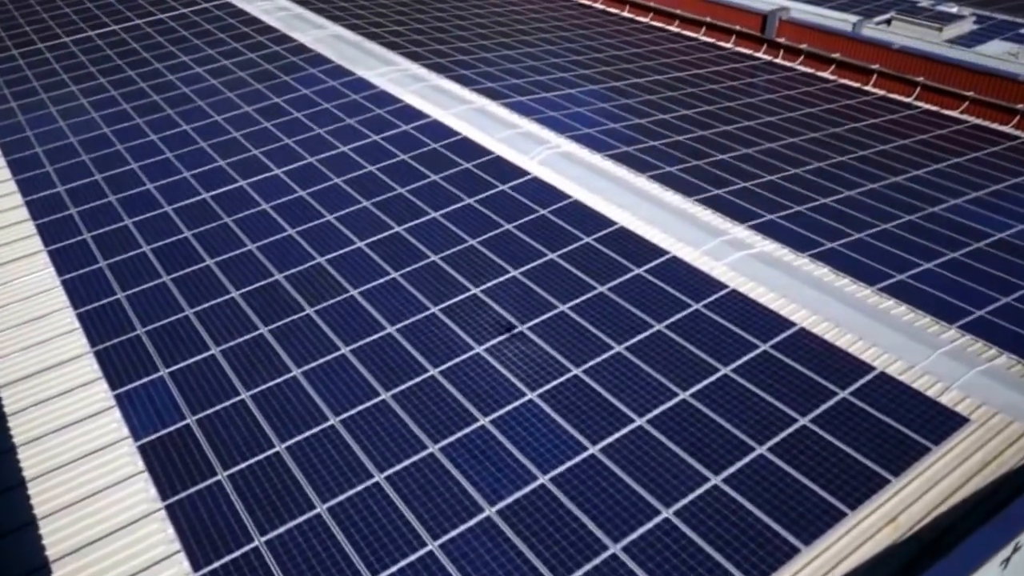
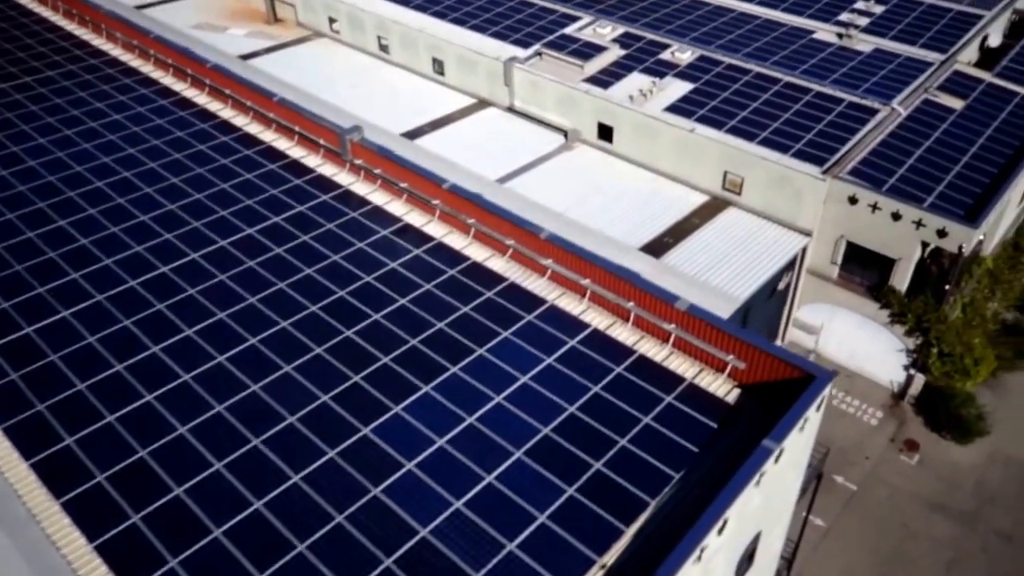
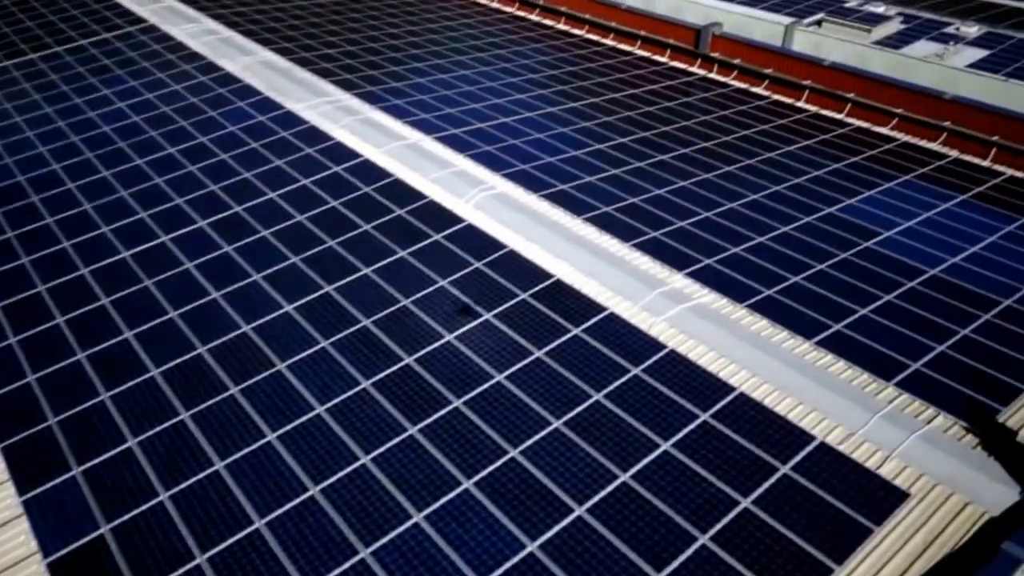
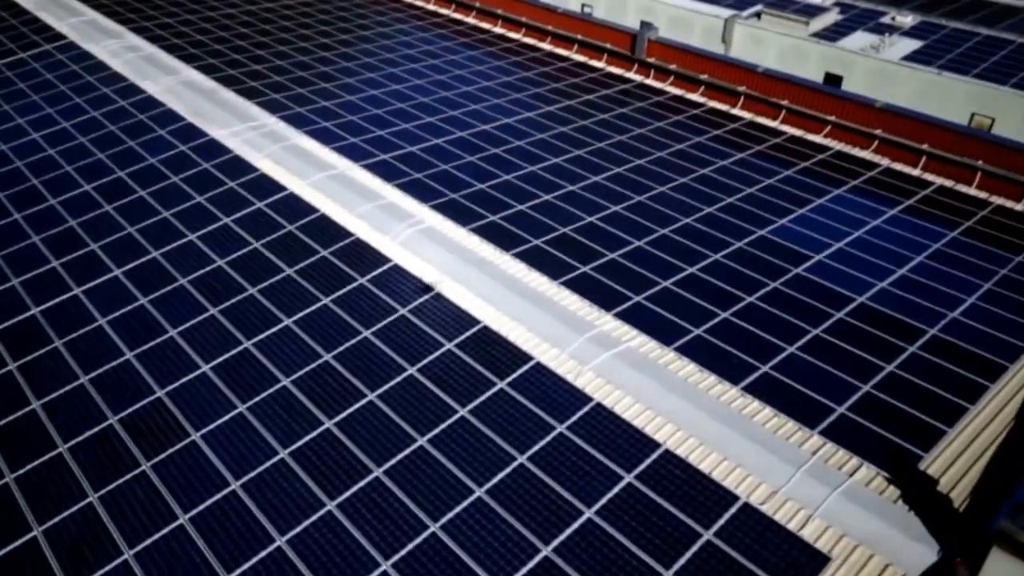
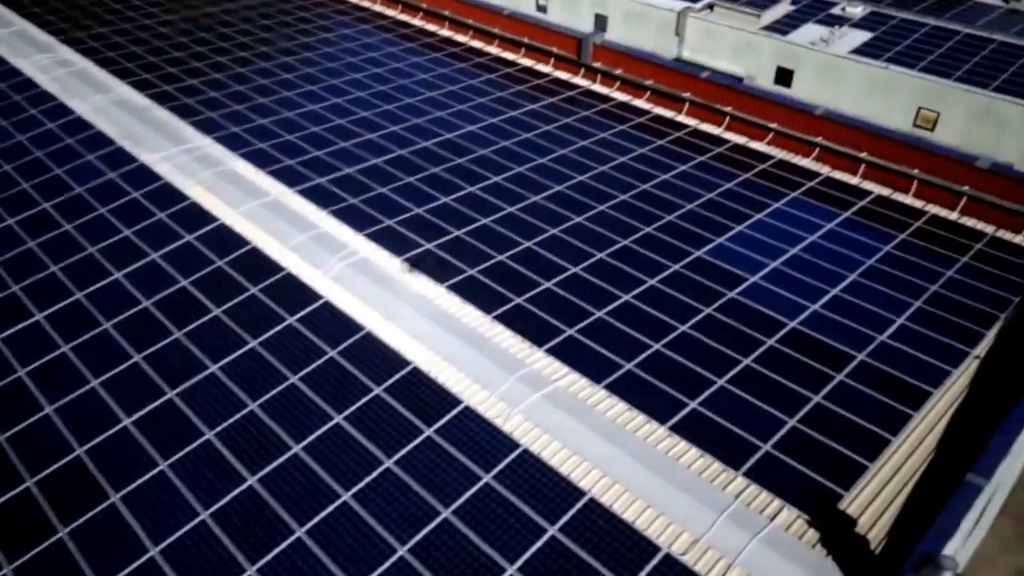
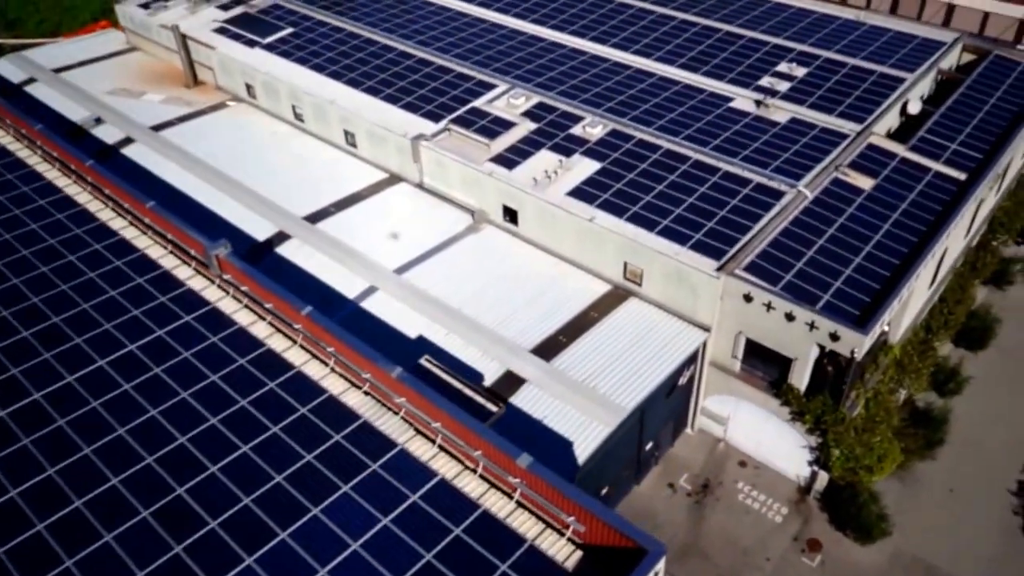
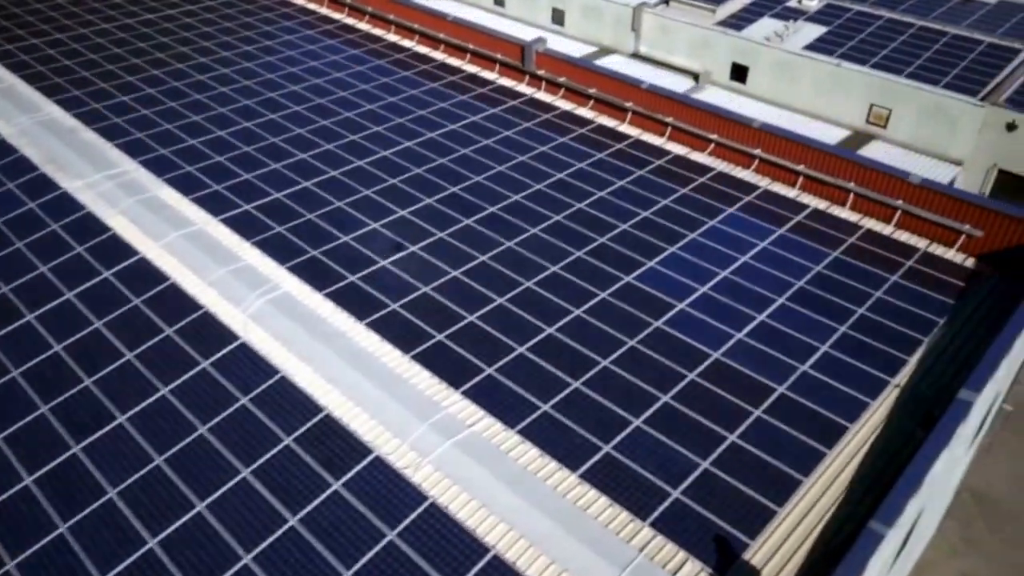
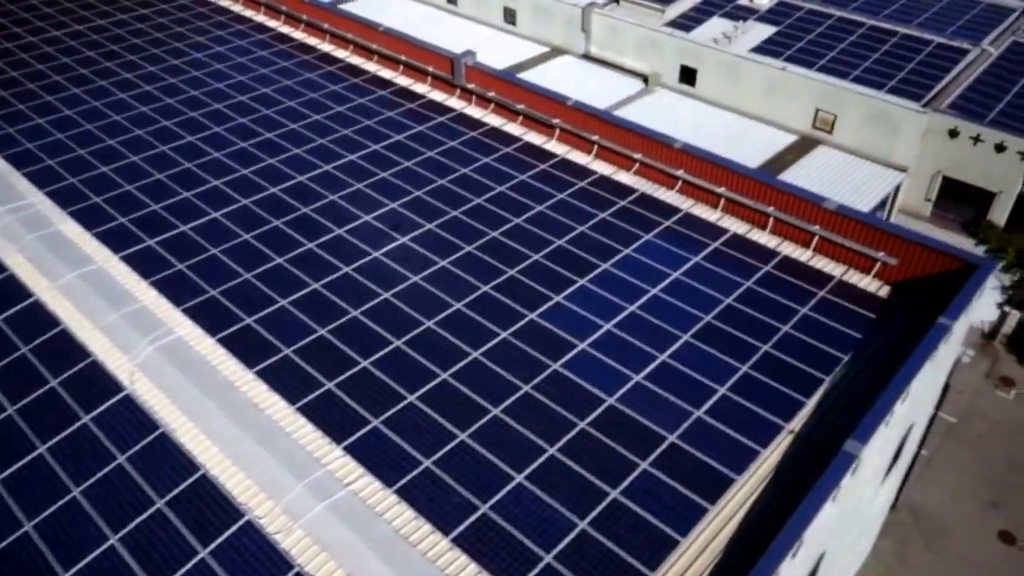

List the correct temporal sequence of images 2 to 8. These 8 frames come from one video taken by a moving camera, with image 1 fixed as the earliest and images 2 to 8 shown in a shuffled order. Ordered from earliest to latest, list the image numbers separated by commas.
3, 4, 5, 7, 8, 2, 6
